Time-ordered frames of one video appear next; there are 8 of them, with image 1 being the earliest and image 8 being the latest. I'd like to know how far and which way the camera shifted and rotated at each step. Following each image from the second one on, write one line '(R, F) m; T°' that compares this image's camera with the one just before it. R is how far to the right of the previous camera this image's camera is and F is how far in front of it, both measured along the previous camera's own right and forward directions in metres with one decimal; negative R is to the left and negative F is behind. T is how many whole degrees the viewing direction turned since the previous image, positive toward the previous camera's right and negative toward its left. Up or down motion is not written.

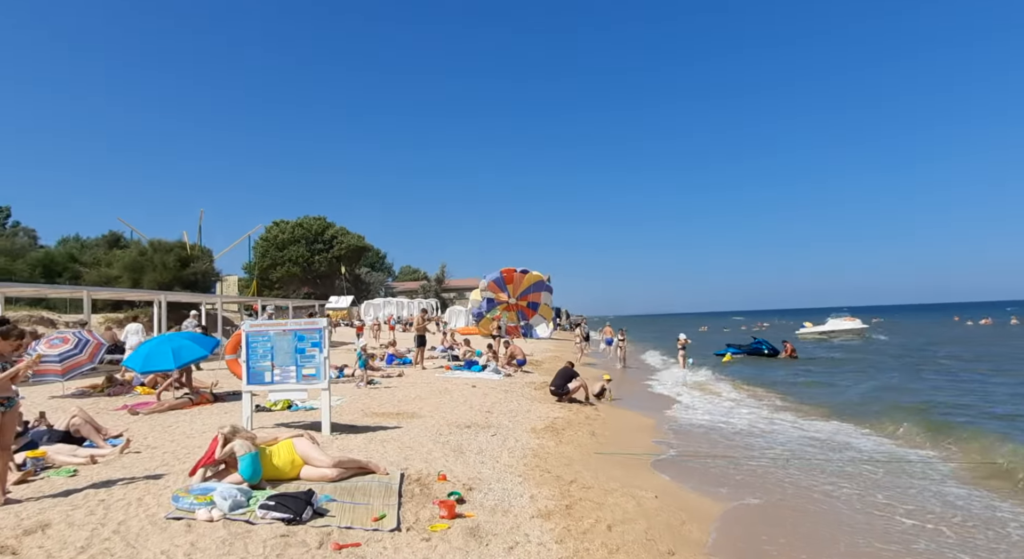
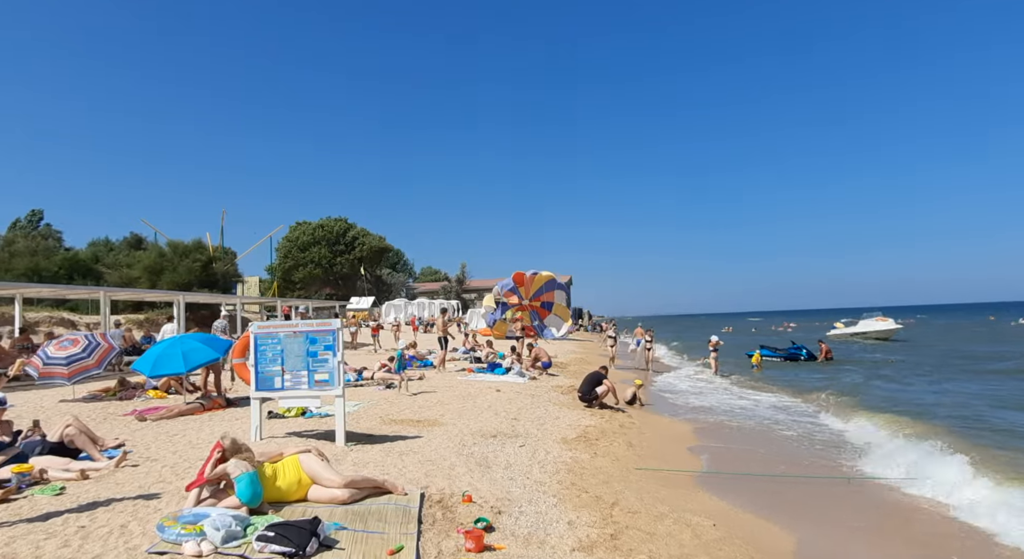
(-0.1, +0.7) m; -2°
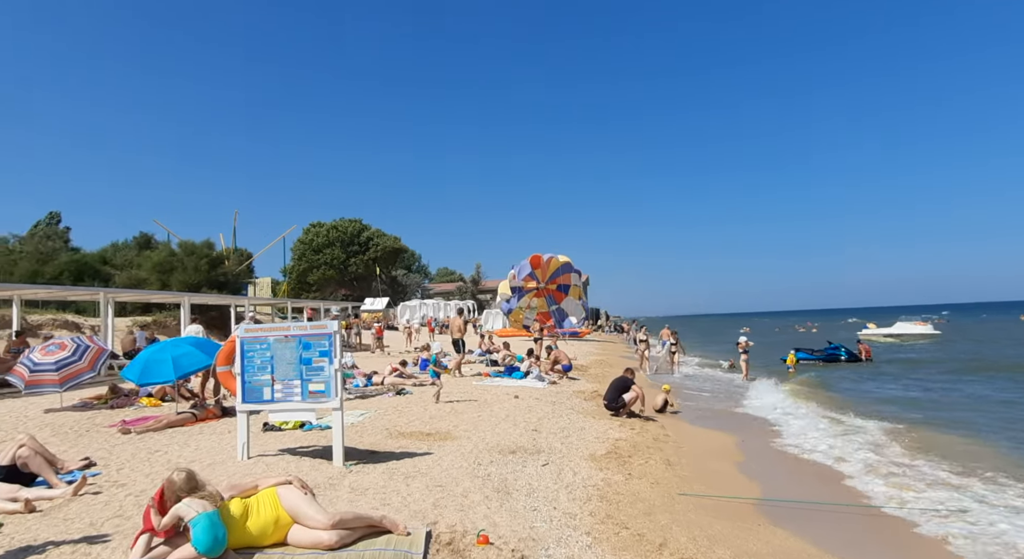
(-0.1, +1.0) m; -1°
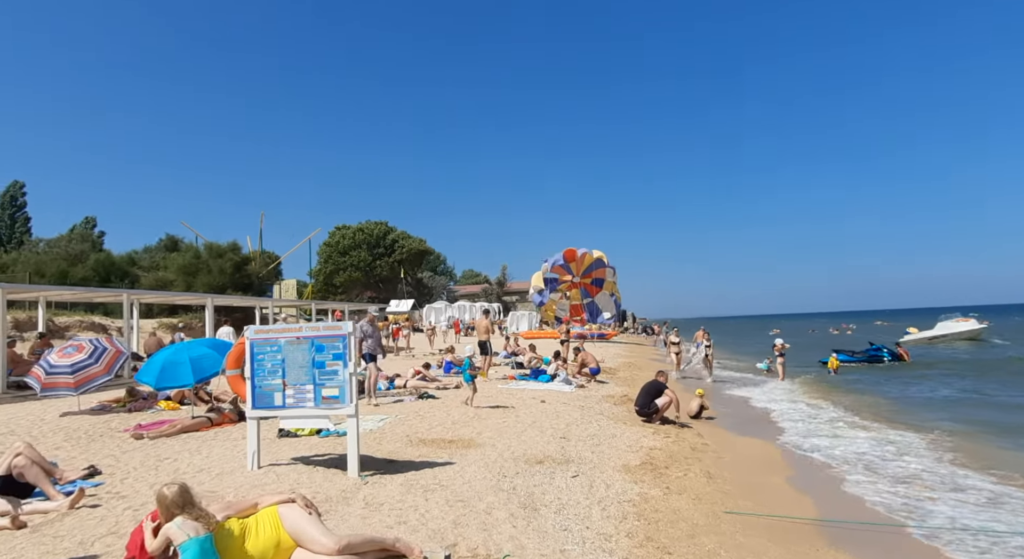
(0.0, +0.5) m; -2°
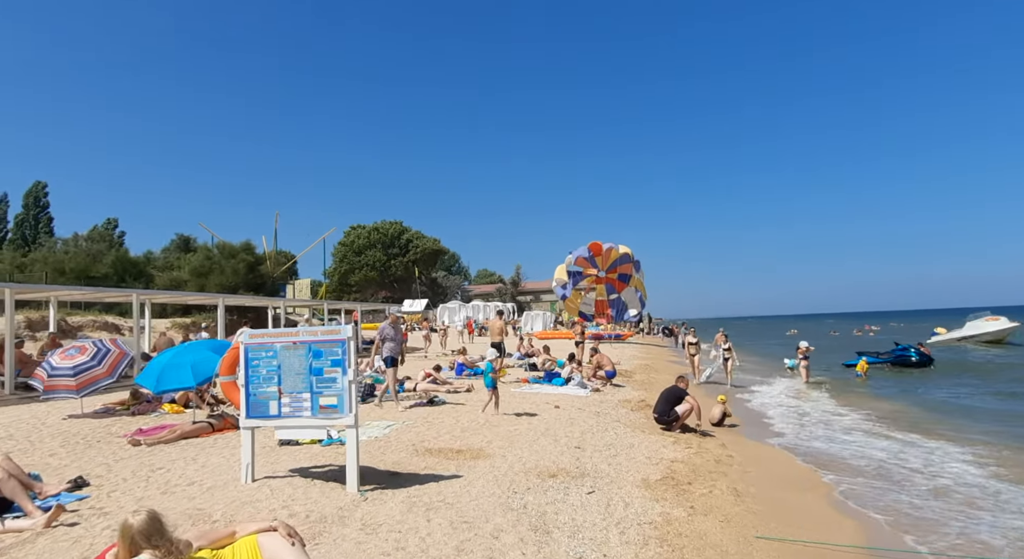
(0.0, +0.4) m; -1°
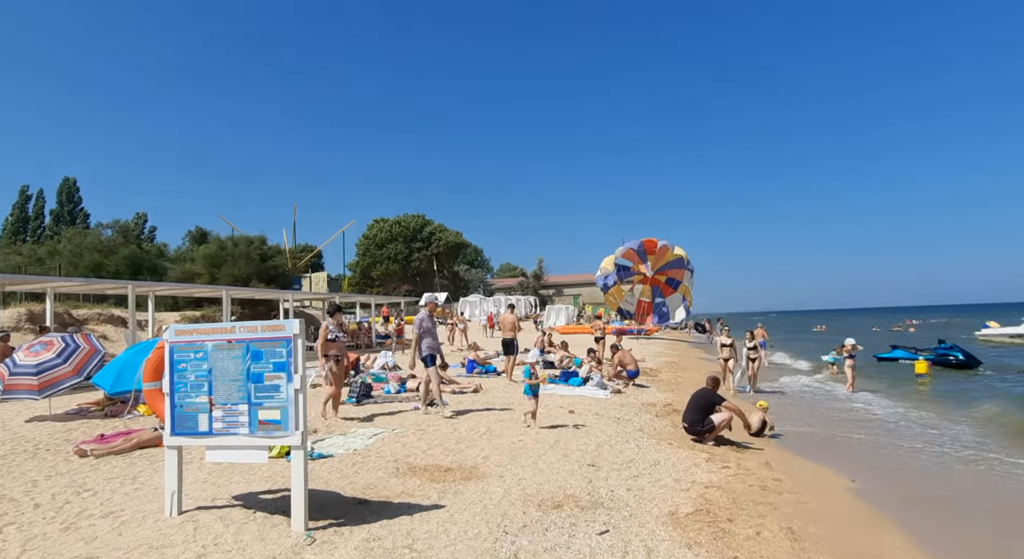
(+0.3, +1.3) m; -3°
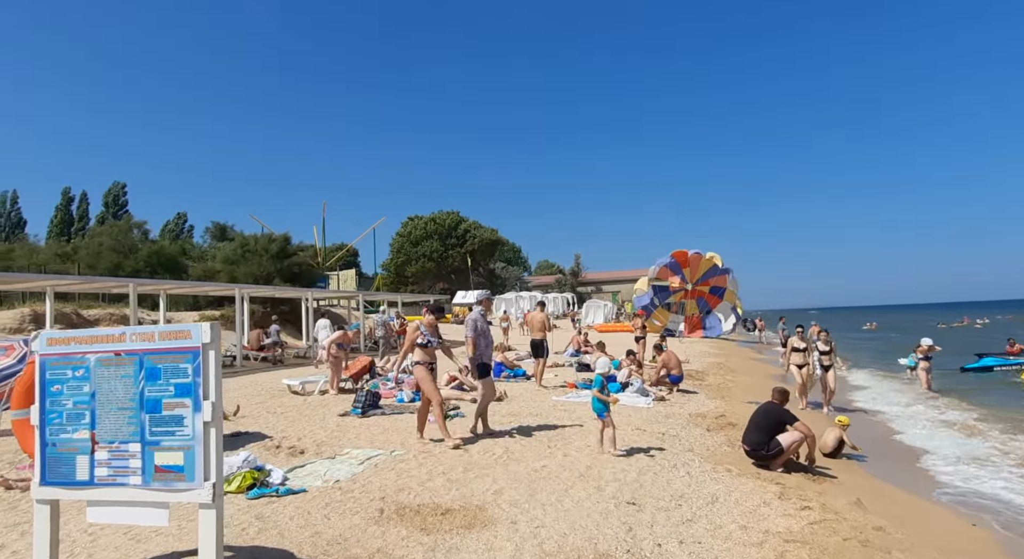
(+0.2, +1.5) m; -4°
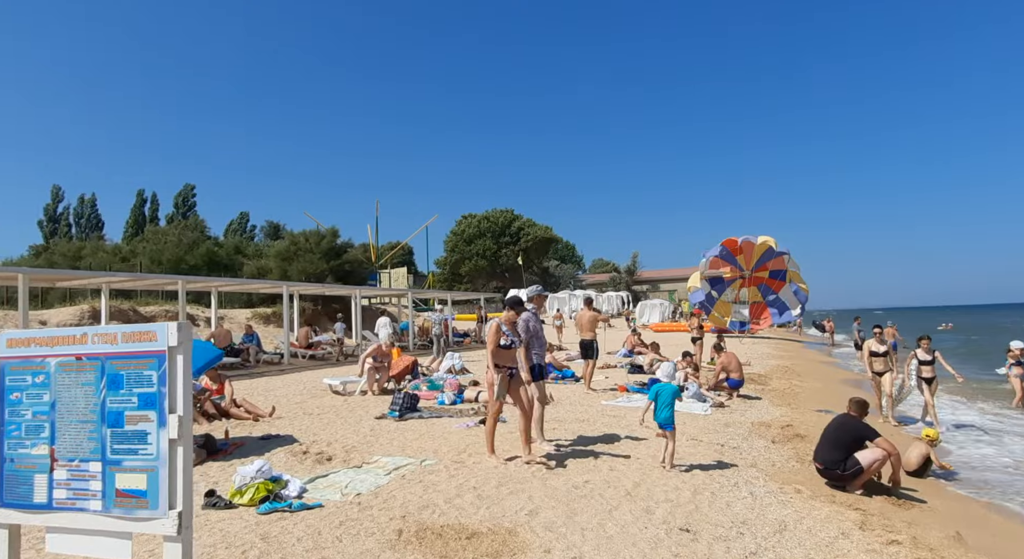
(+0.2, +0.6) m; -5°
